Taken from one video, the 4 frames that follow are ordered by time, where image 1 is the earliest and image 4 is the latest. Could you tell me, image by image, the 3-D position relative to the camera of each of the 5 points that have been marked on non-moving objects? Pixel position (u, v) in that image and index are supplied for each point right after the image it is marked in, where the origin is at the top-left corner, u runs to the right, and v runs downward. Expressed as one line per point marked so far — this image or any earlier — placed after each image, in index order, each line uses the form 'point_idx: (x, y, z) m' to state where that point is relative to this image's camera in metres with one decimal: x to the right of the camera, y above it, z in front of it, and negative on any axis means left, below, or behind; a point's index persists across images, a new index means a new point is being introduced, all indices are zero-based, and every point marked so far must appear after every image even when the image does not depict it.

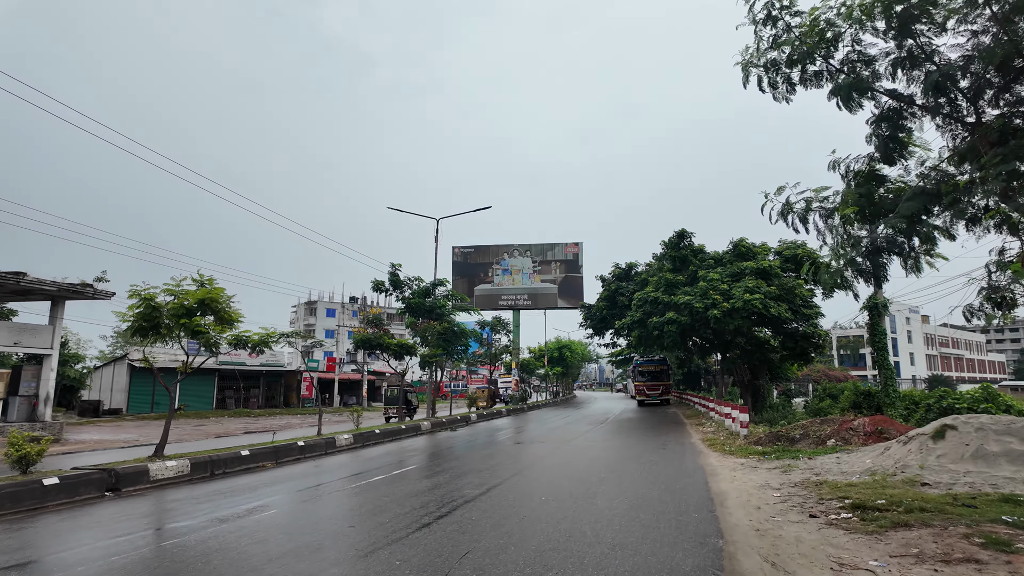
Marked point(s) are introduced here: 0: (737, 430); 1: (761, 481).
0: (+5.6, -3.5, +13.5) m
1: (+3.5, -2.7, +7.7) m
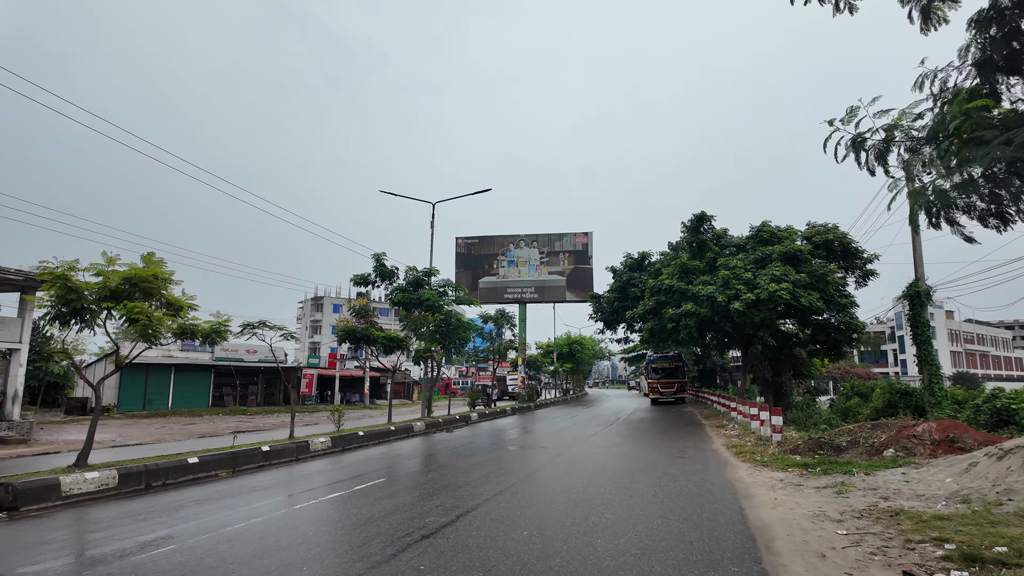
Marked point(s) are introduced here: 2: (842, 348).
0: (+5.5, -3.1, +11.7) m
1: (+3.3, -2.4, +5.9) m
2: (+11.8, -2.2, +19.6) m
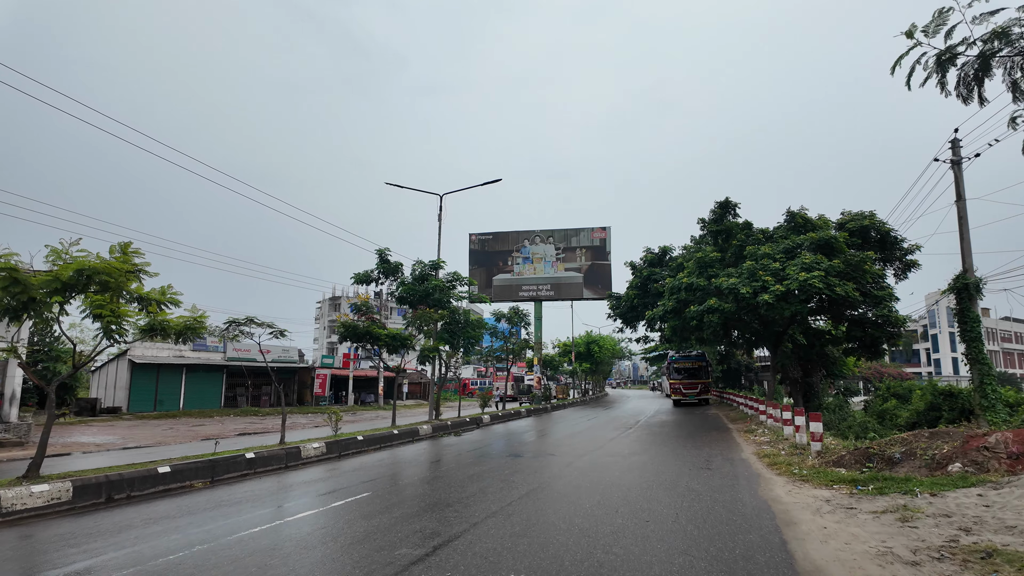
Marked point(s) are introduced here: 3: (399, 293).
0: (+5.6, -2.9, +10.4) m
1: (+3.2, -2.2, +4.7) m
2: (+12.2, -1.9, +18.1) m
3: (-3.7, -0.2, +18.2) m
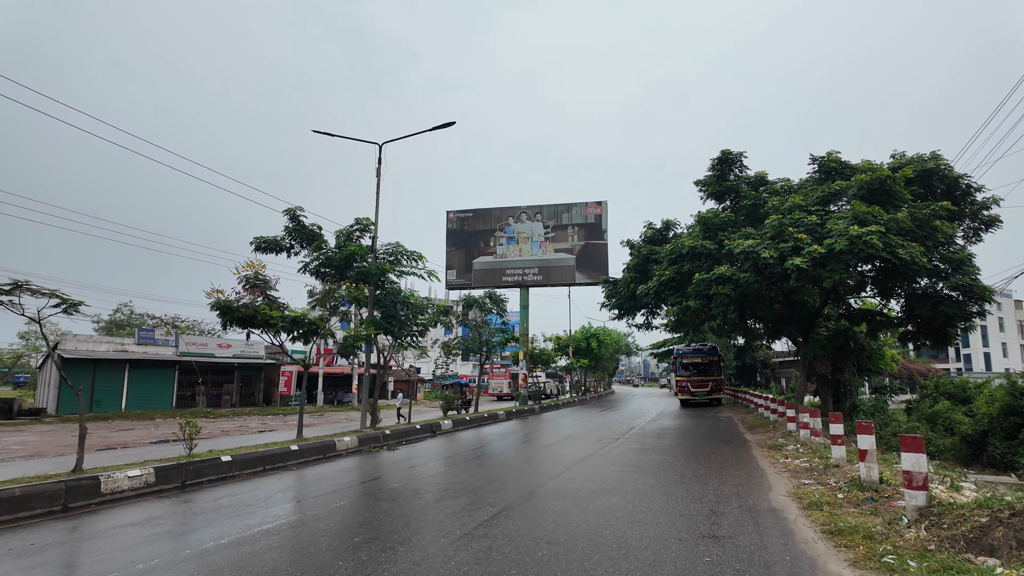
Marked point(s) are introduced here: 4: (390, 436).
0: (+4.2, -2.2, +6.2) m
1: (+1.6, -1.5, +0.6) m
2: (+10.9, -1.1, +13.8) m
3: (-5.0, +0.6, +14.2) m
4: (-3.5, -4.3, +16.4) m
